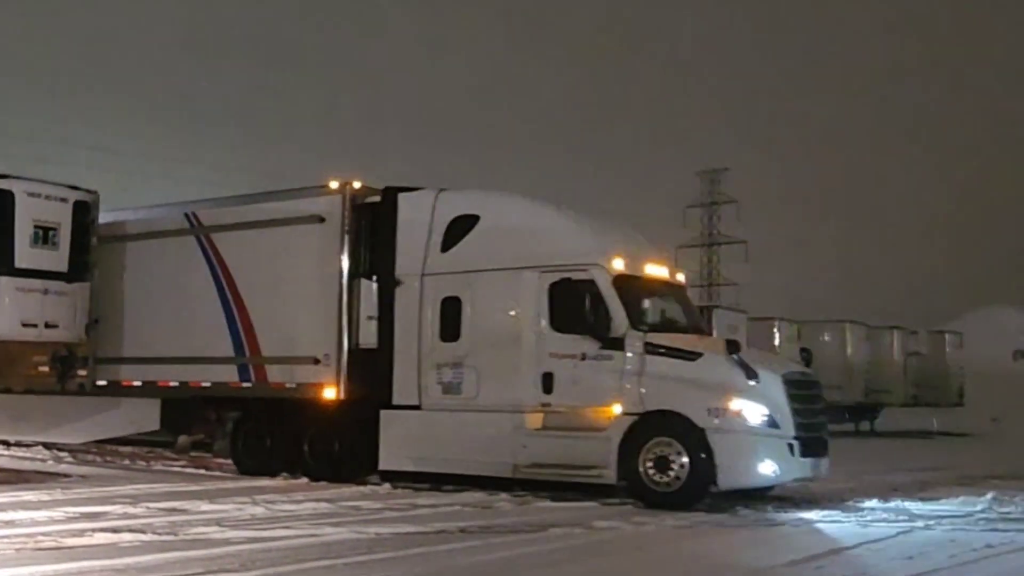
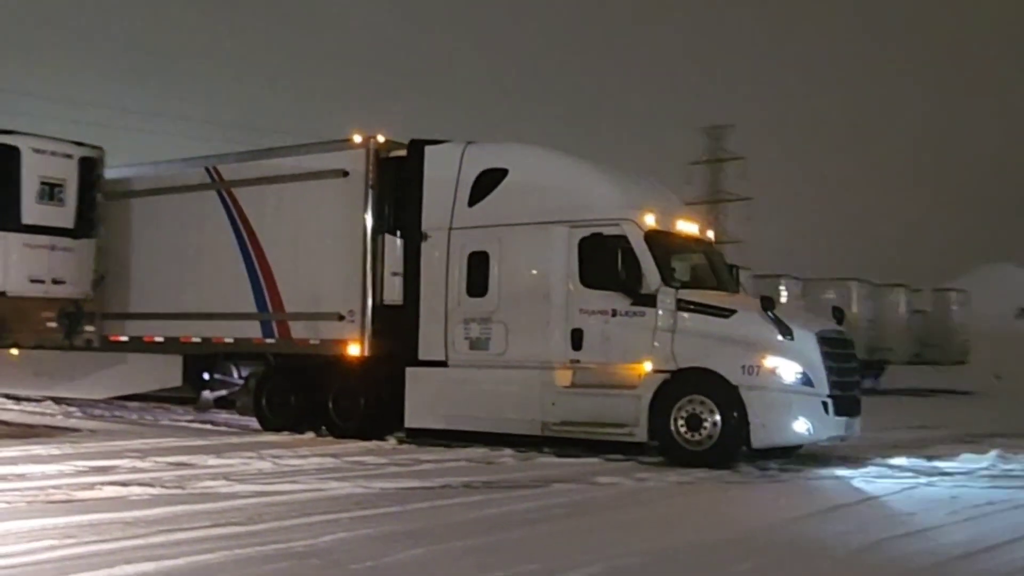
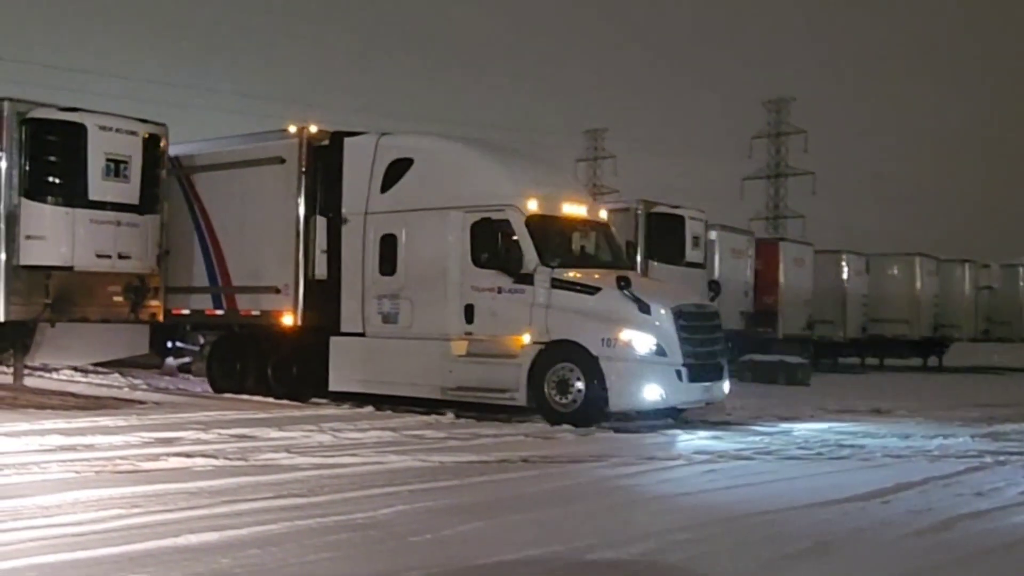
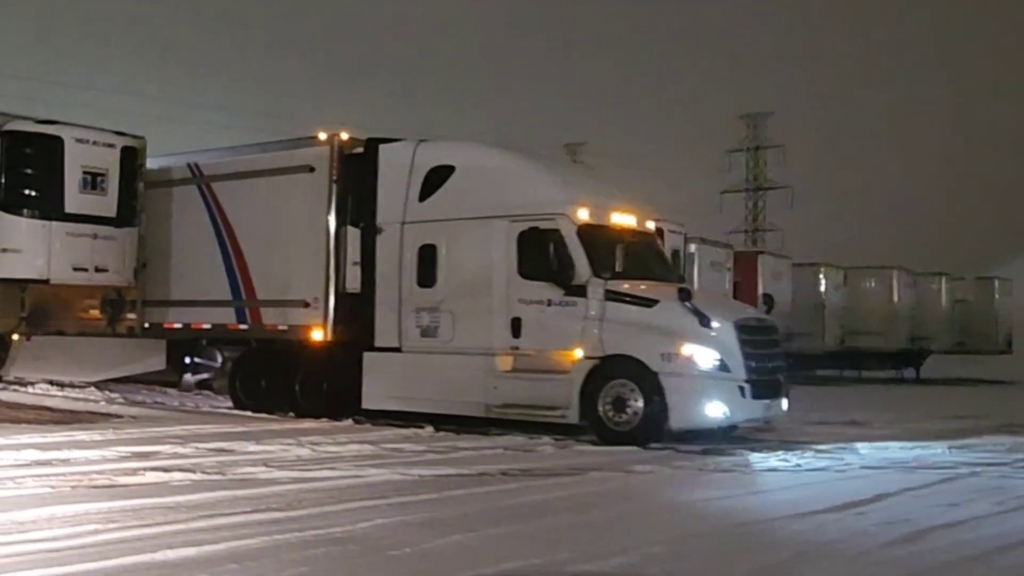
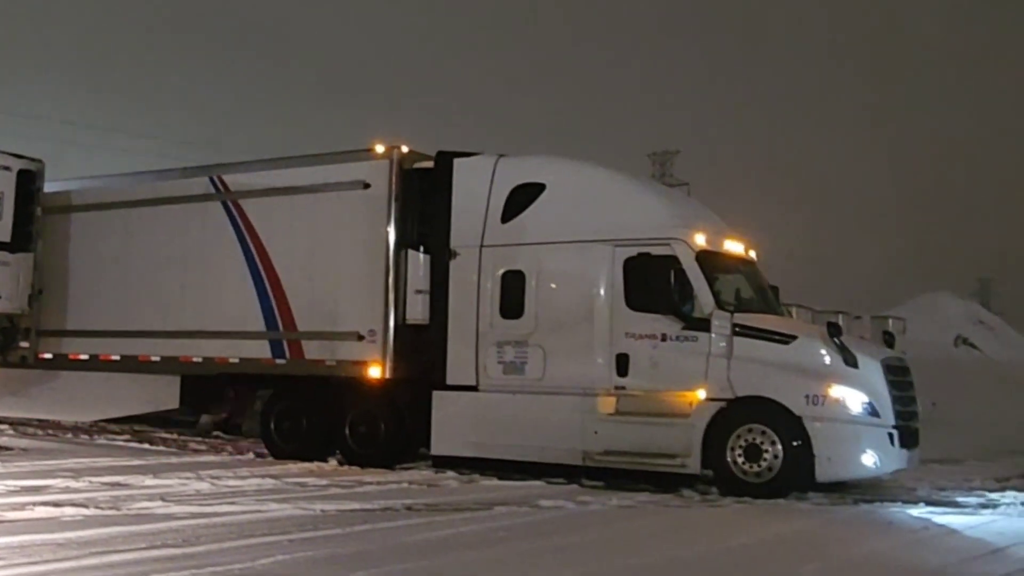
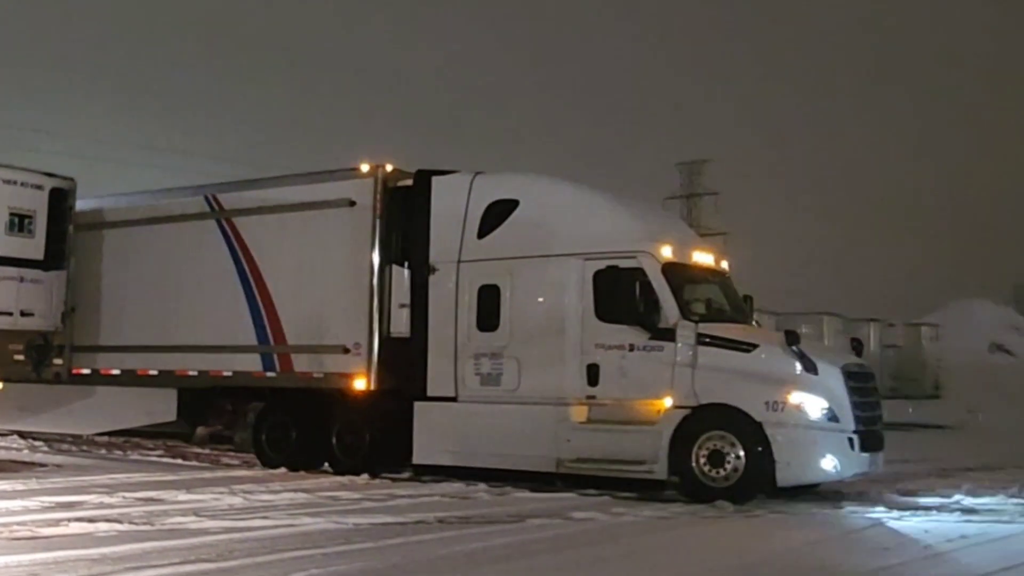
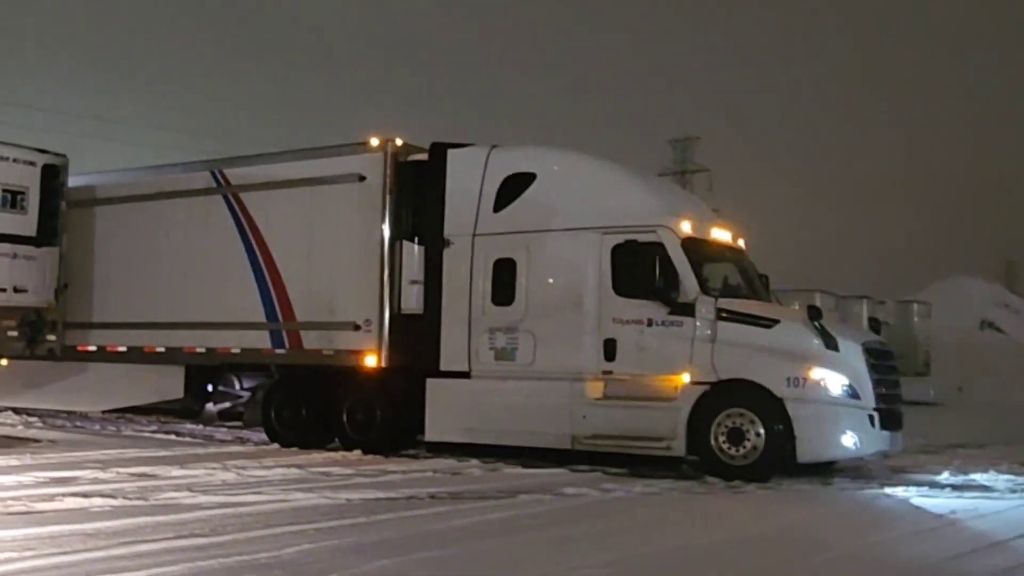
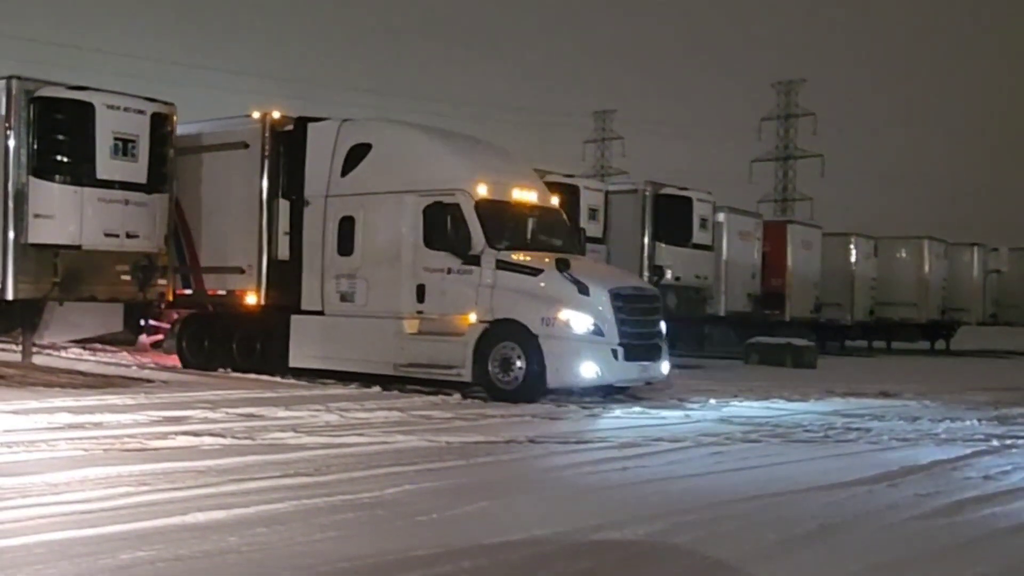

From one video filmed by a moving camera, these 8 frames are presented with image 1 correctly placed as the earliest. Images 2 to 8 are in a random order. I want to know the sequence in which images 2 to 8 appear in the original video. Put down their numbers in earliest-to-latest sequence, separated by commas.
6, 5, 7, 2, 4, 3, 8
